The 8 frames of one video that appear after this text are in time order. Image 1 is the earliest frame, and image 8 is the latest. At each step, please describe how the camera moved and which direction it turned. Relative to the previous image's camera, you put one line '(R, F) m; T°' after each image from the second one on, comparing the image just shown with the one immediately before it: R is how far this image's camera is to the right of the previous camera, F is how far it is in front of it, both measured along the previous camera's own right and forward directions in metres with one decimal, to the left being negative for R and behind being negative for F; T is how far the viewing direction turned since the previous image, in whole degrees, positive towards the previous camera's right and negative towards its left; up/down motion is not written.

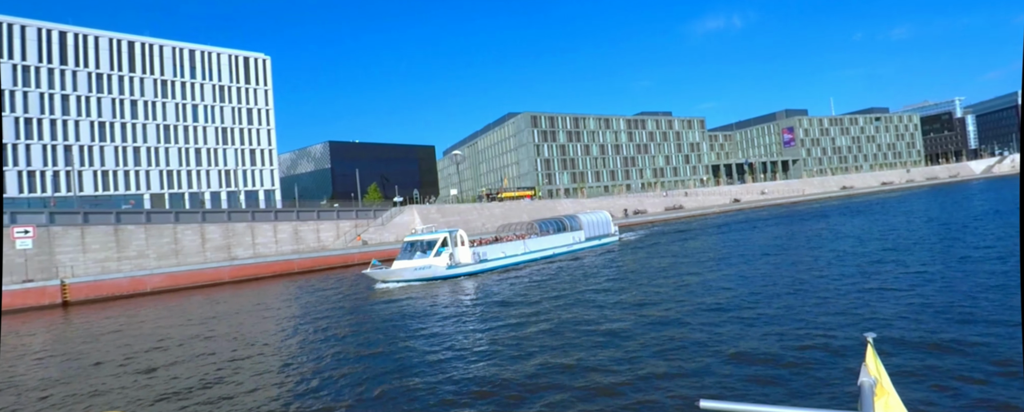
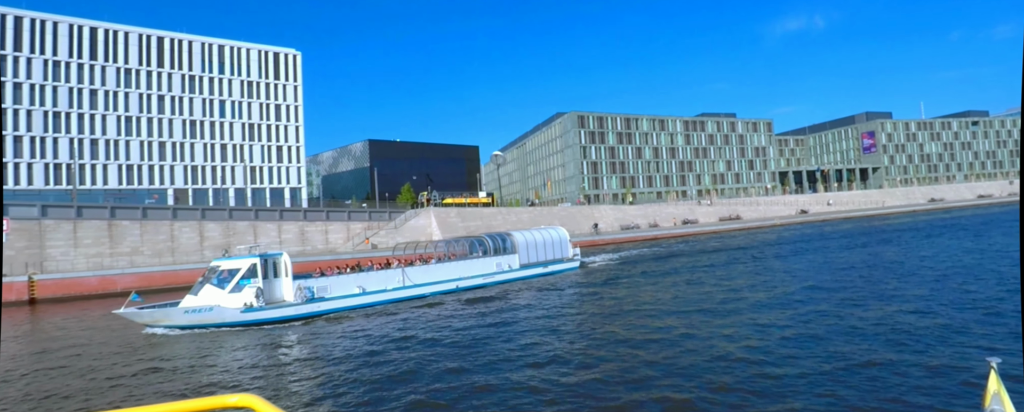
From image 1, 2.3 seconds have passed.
(+3.5, +4.7) m; -6°
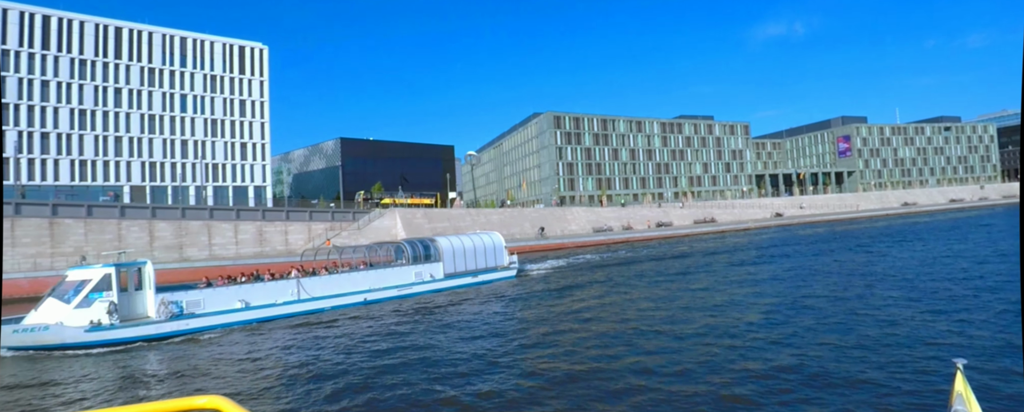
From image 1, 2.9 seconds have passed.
(+1.3, +1.1) m; +2°
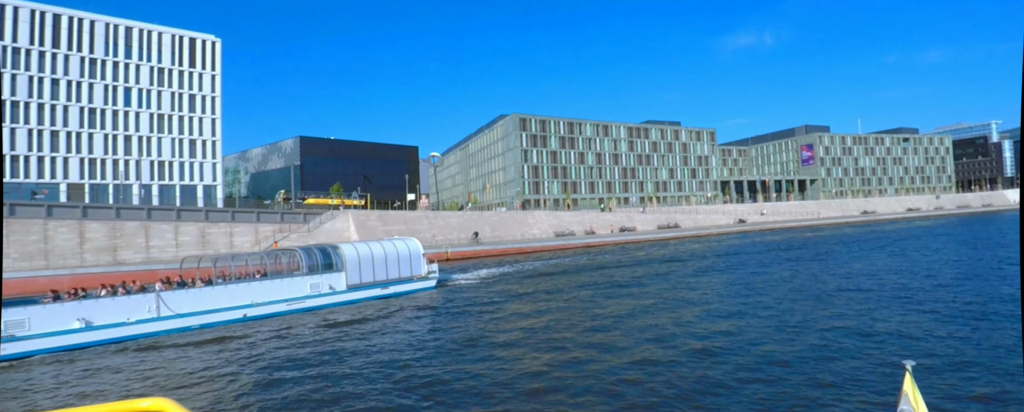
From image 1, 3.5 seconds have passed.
(+1.2, +1.1) m; +3°
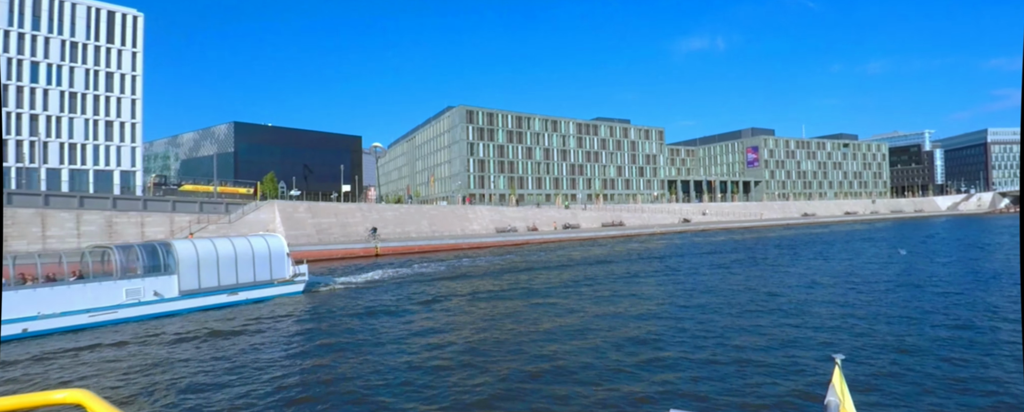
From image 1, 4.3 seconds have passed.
(+1.6, +1.4) m; +4°
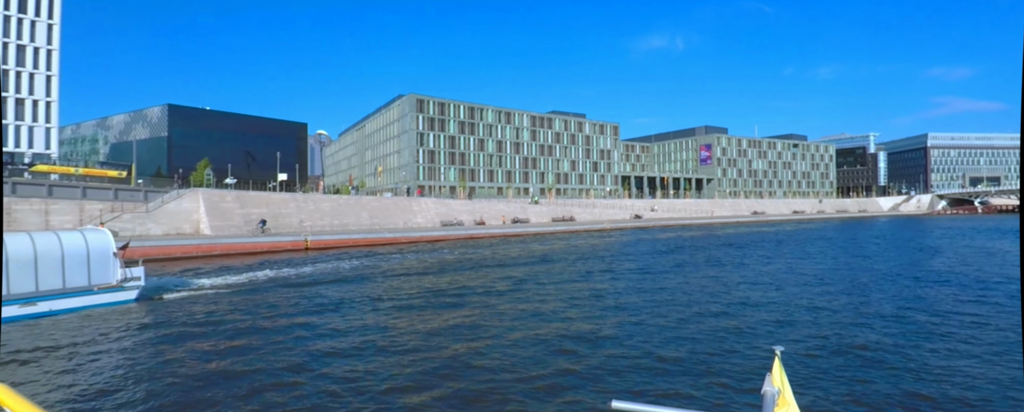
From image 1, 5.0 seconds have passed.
(+1.4, +1.5) m; +4°
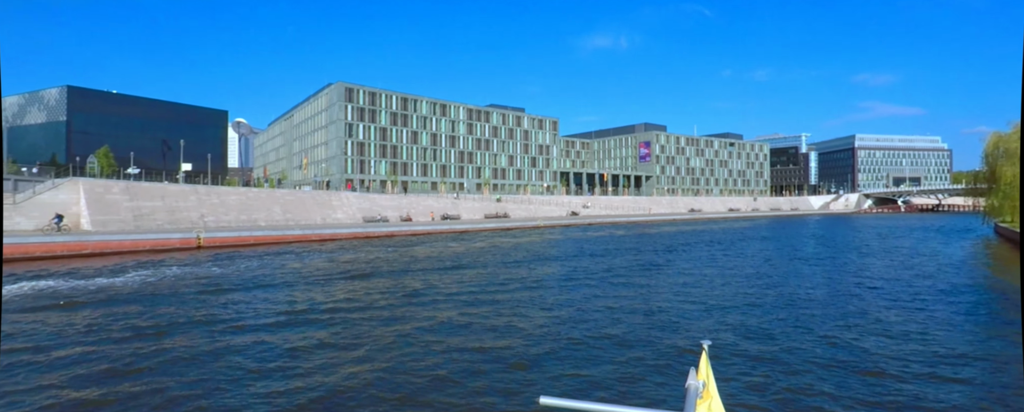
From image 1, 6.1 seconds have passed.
(+2.0, +1.9) m; +5°
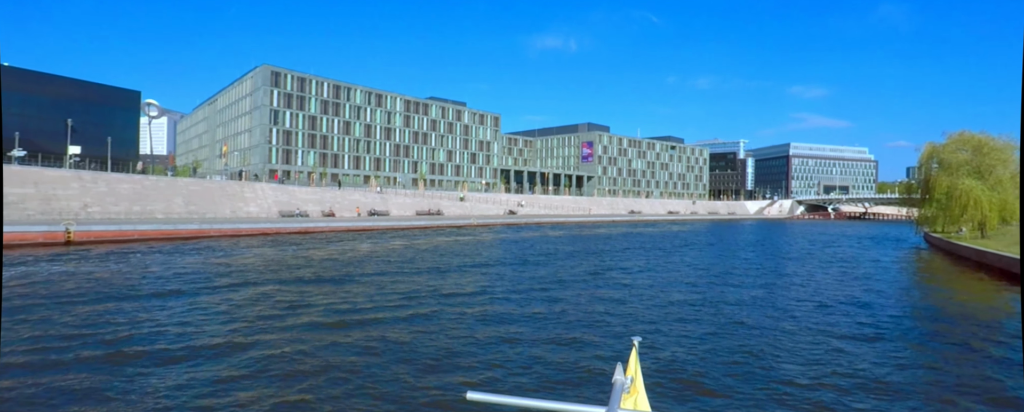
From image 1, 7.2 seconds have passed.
(+1.4, +2.2) m; +5°
